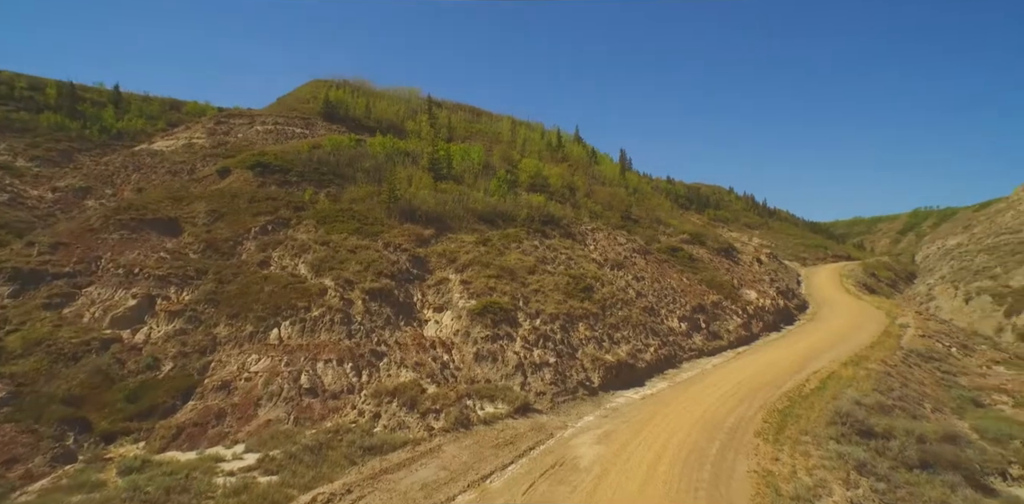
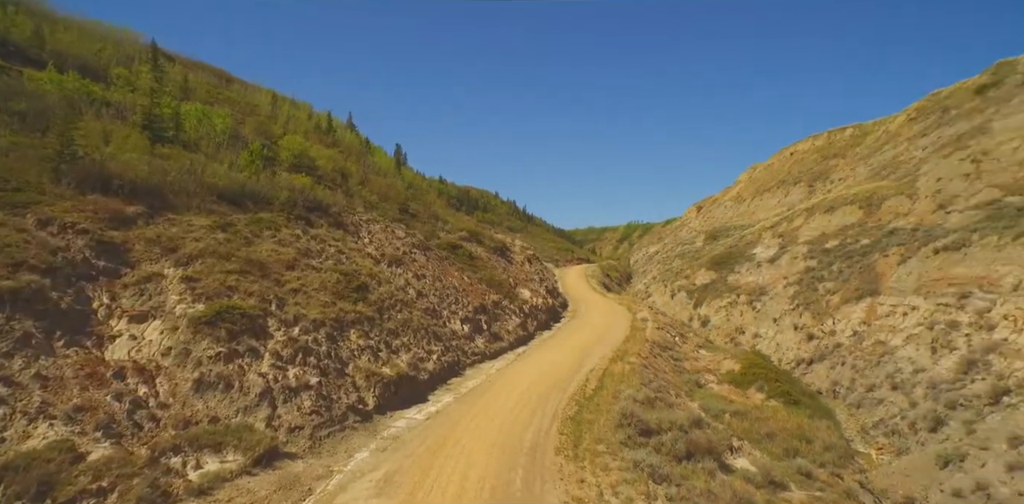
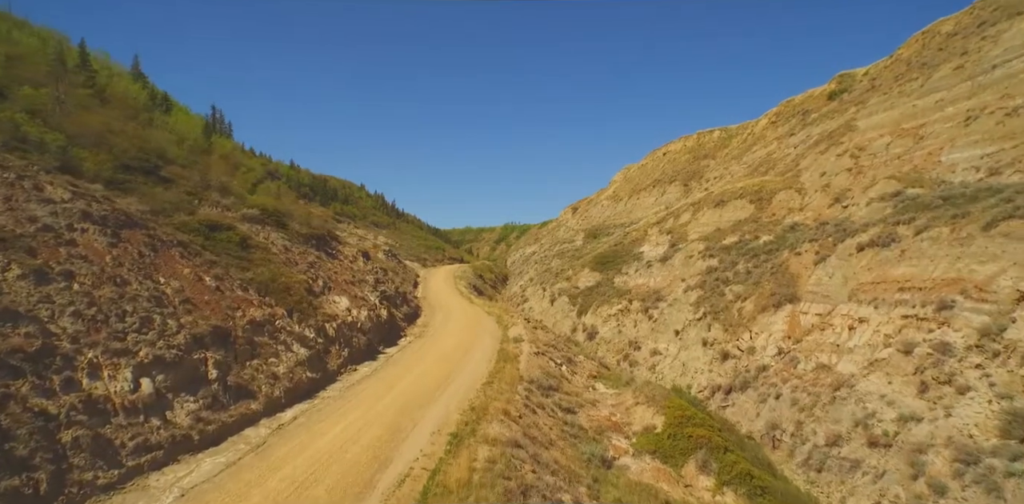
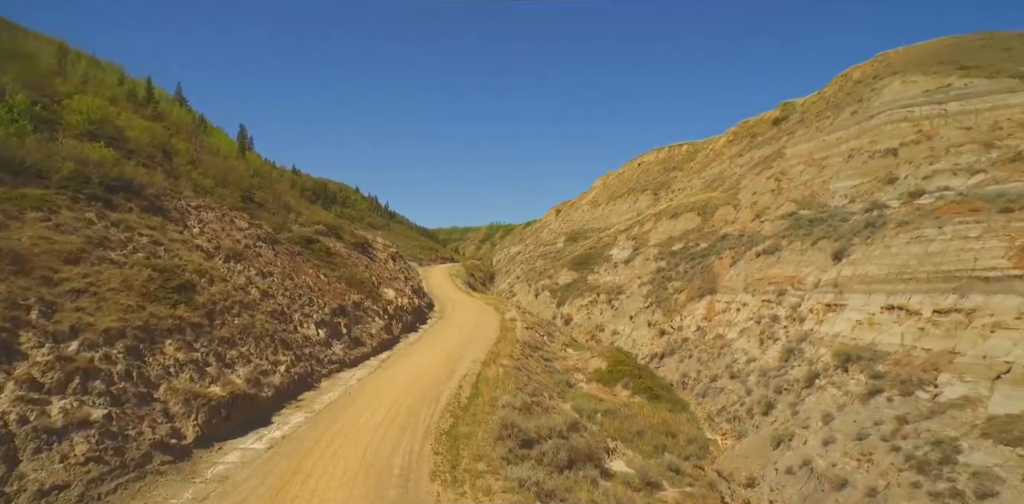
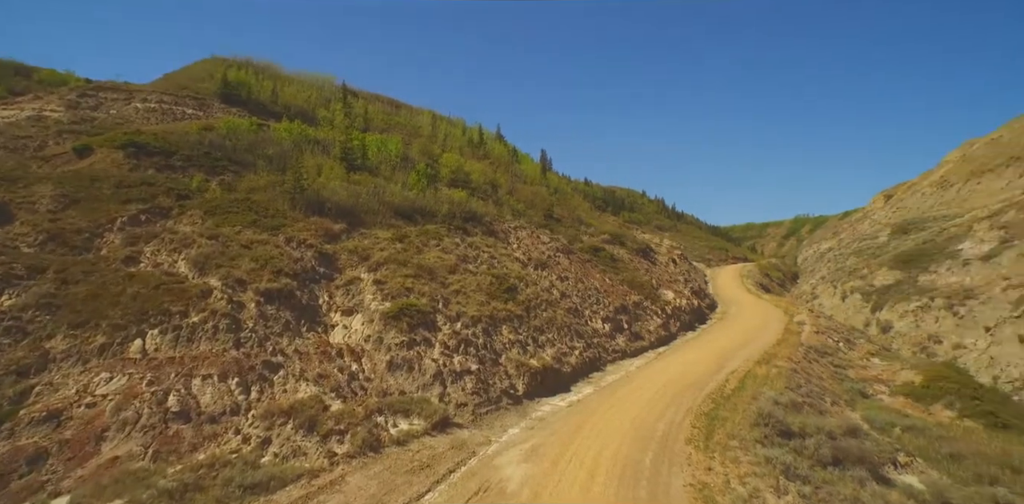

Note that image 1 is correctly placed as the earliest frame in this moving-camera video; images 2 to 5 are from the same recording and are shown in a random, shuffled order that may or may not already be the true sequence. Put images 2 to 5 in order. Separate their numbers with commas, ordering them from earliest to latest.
5, 2, 4, 3
